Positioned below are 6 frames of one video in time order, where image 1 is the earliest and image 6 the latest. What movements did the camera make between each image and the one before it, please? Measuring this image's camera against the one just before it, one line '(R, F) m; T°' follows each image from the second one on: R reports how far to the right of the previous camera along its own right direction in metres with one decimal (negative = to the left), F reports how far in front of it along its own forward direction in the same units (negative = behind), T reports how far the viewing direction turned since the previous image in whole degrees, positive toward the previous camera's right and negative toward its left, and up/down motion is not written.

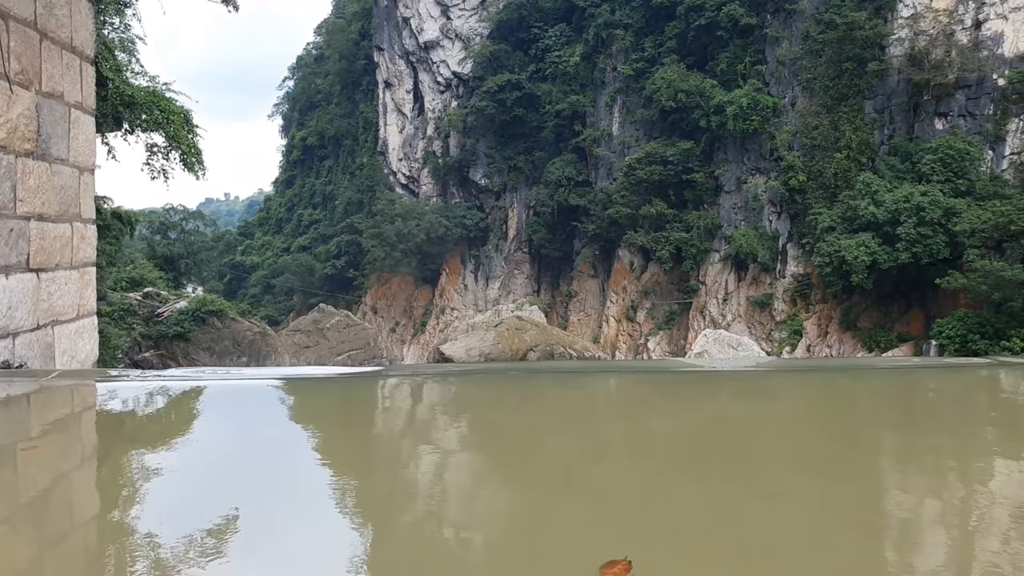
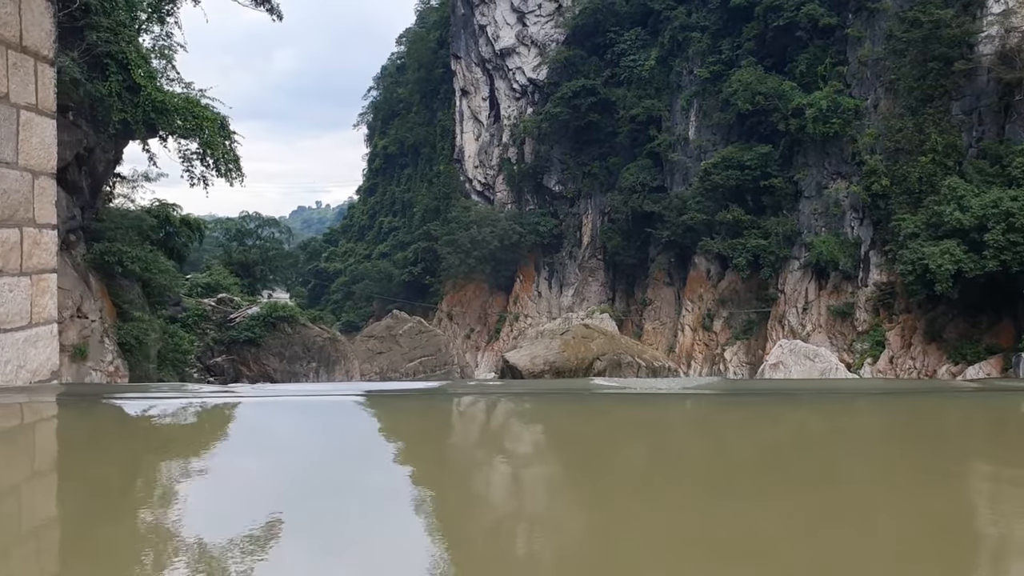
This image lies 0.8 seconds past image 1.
(+0.3, 0.0) m; -6°
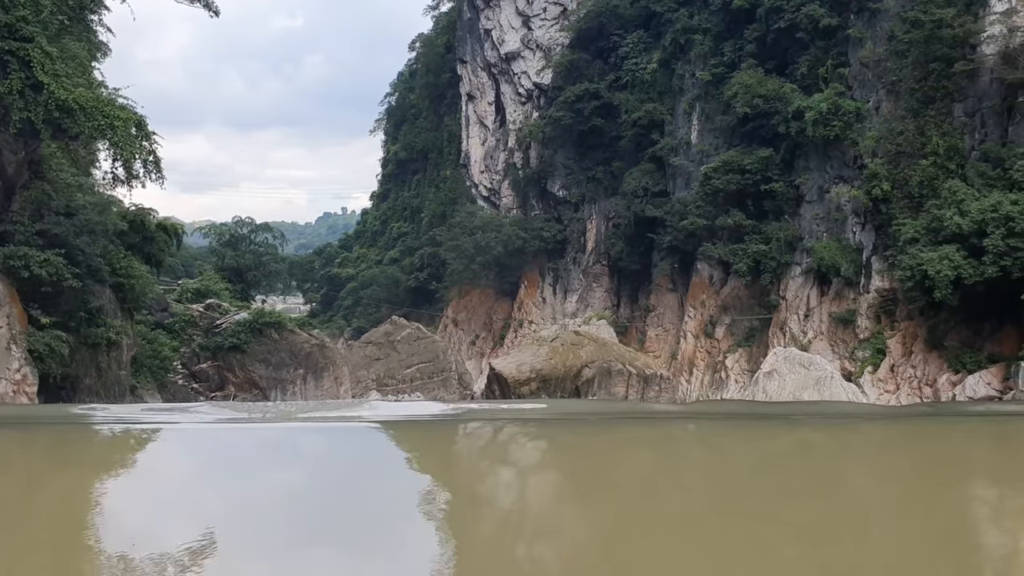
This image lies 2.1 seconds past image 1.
(+0.6, +0.2) m; -2°
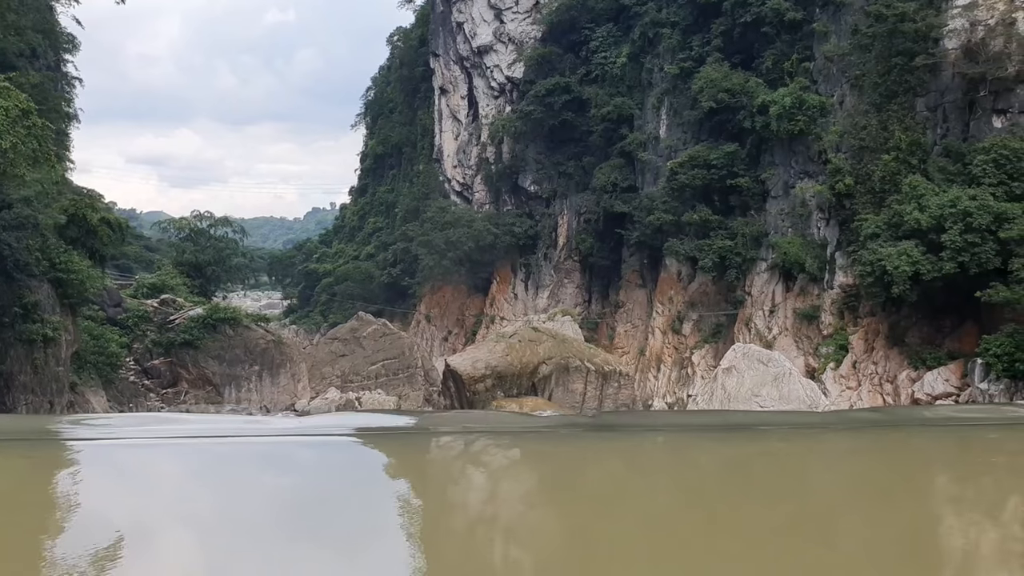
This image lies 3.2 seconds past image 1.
(+0.6, +0.2) m; +1°
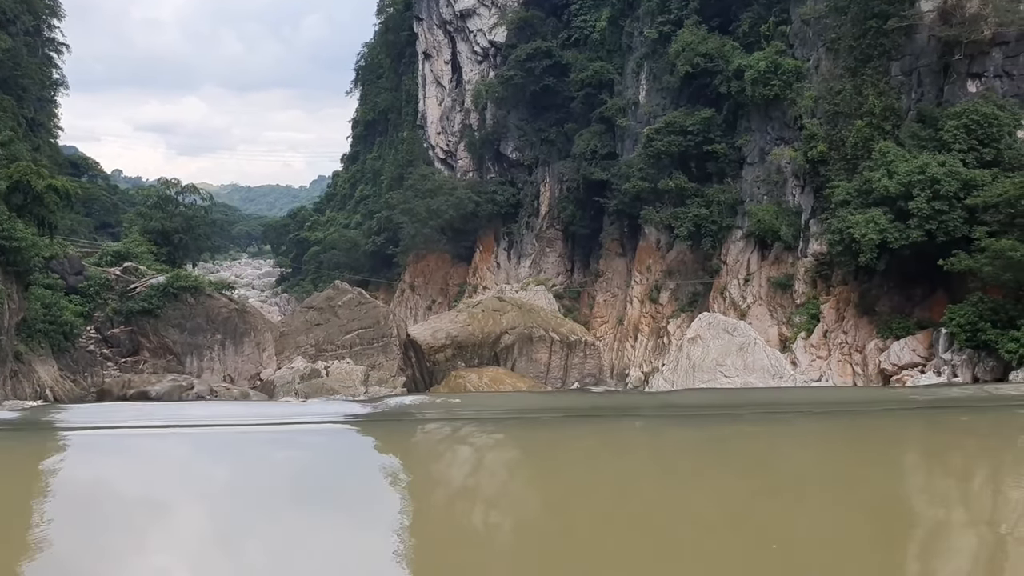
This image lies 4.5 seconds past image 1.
(+0.7, +0.1) m; 0°
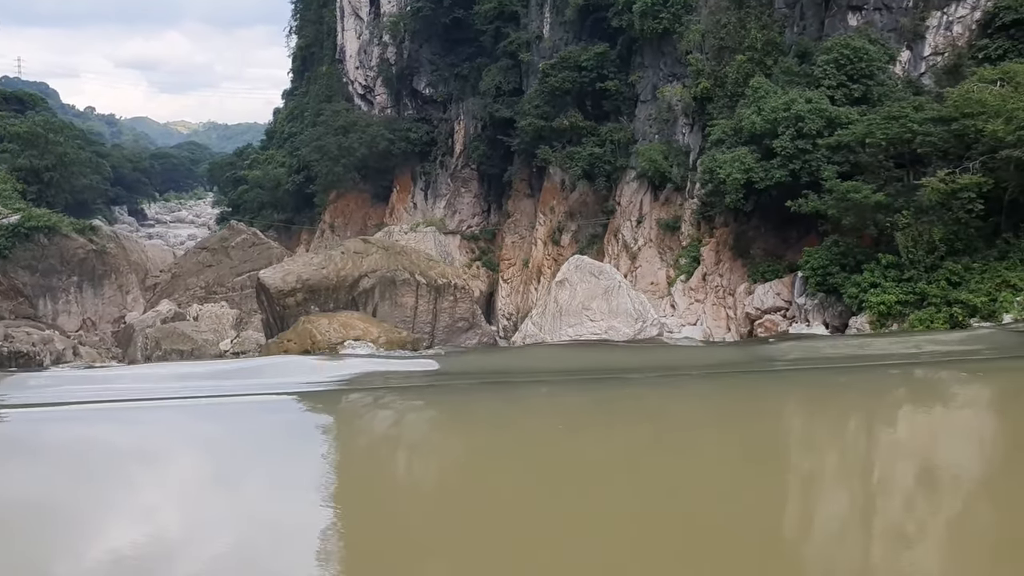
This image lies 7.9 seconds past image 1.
(+2.0, +0.3) m; +2°
